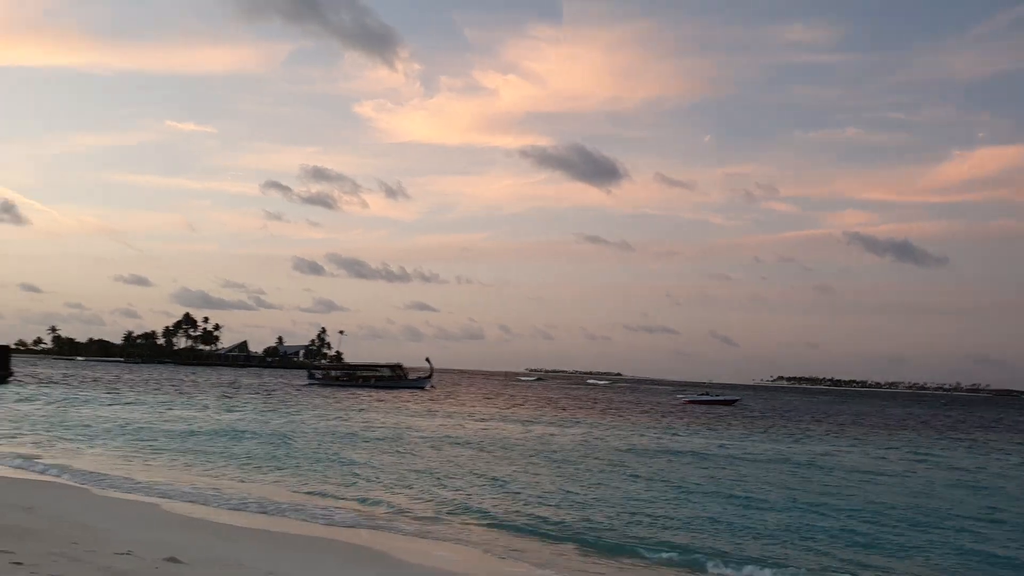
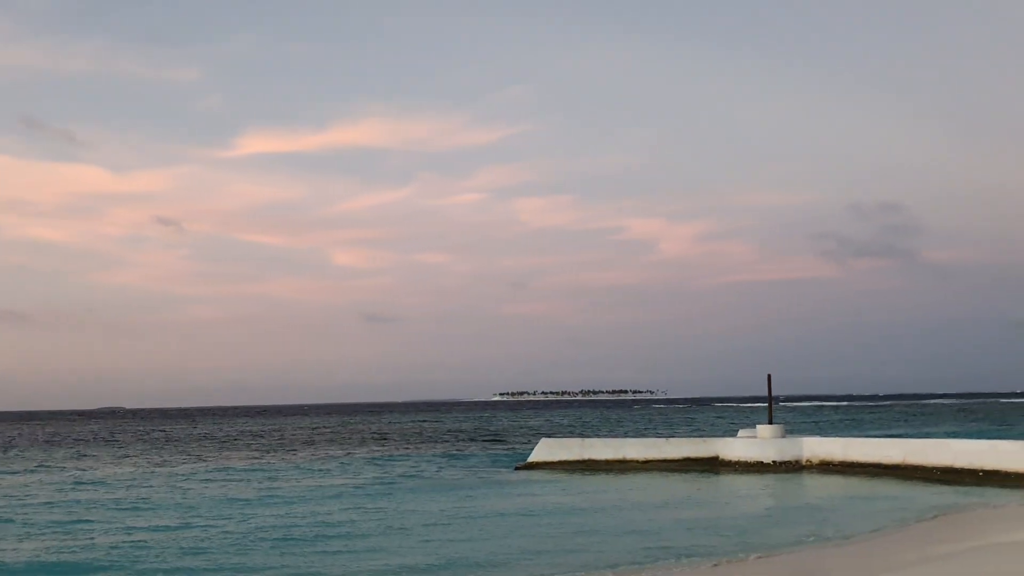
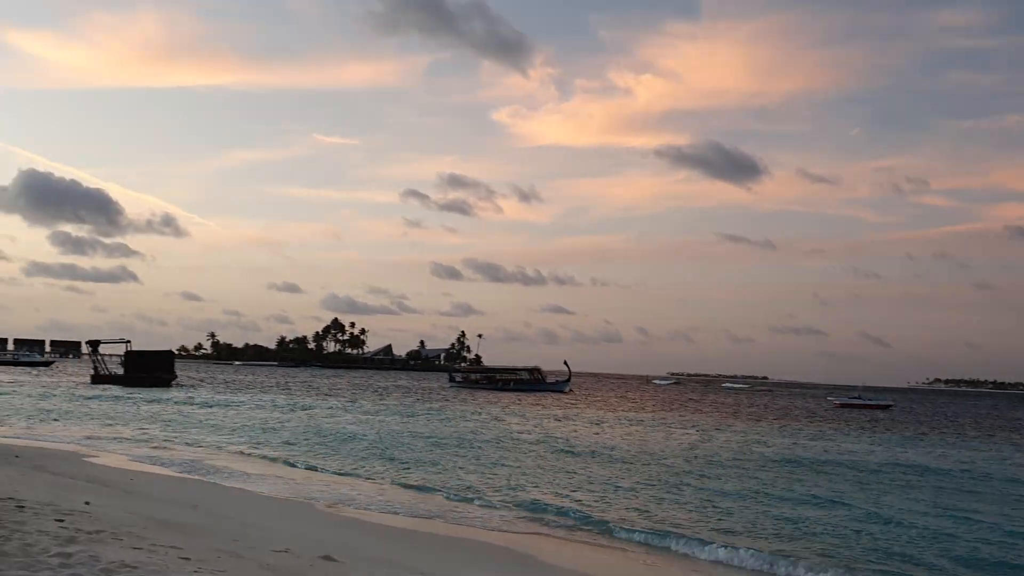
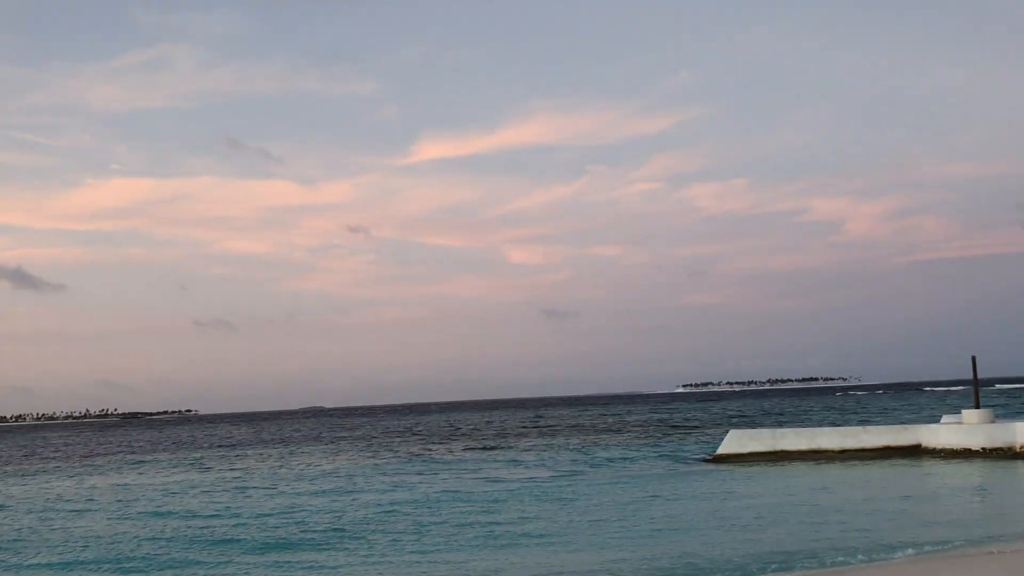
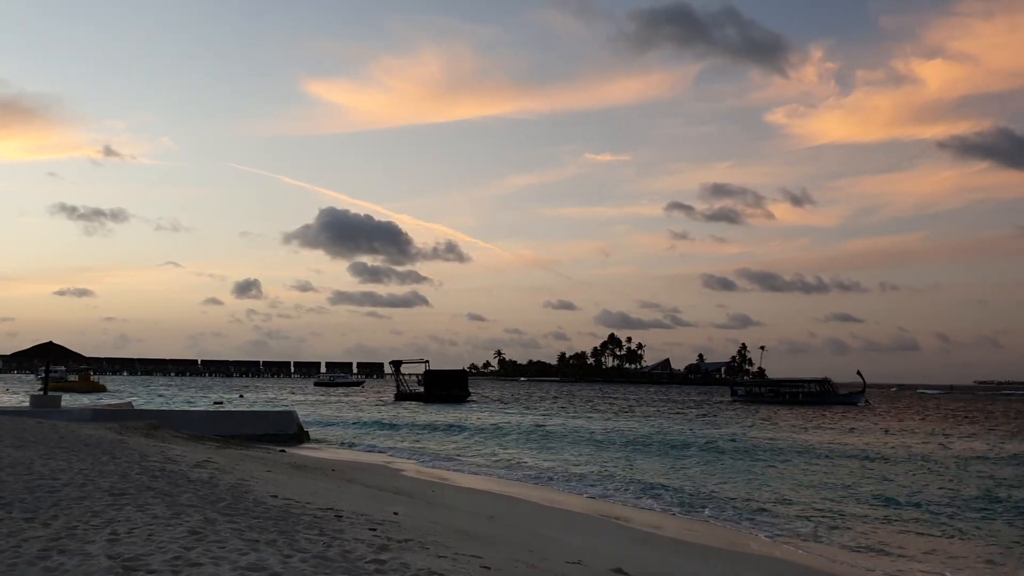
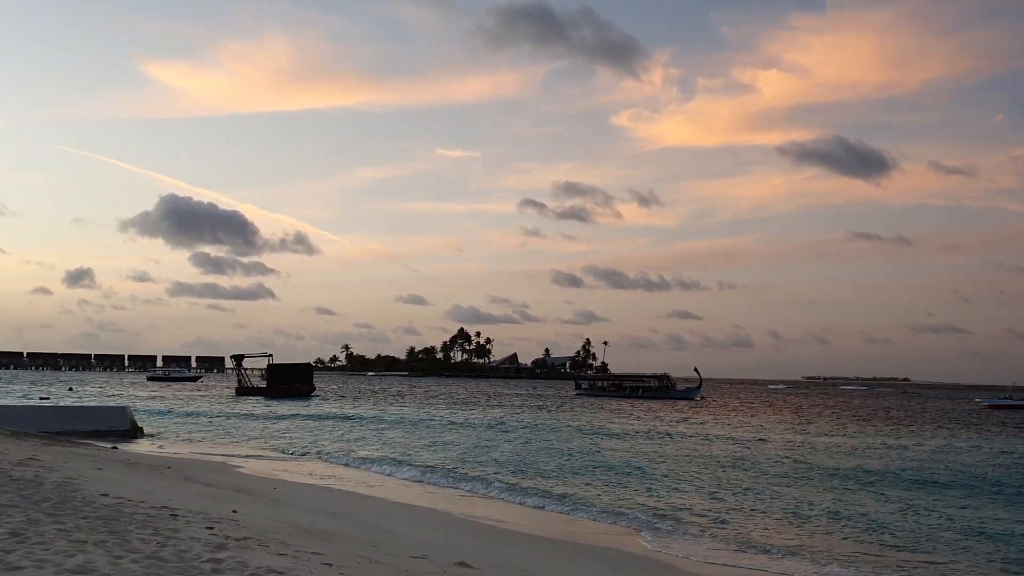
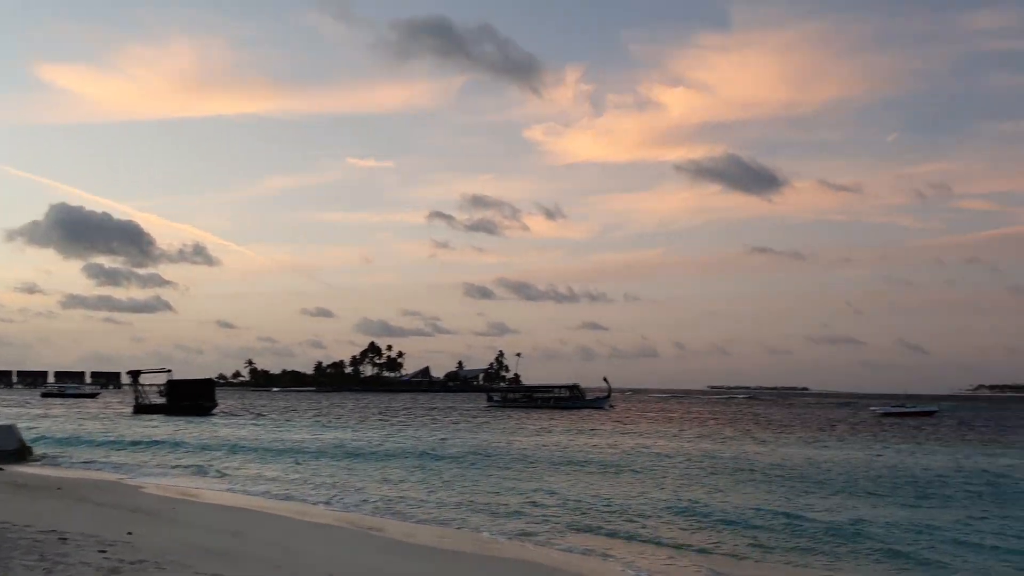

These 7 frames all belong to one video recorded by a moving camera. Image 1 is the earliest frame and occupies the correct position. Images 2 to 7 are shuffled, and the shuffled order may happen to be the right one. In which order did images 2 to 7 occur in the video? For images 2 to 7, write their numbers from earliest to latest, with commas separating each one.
3, 6, 5, 7, 4, 2
